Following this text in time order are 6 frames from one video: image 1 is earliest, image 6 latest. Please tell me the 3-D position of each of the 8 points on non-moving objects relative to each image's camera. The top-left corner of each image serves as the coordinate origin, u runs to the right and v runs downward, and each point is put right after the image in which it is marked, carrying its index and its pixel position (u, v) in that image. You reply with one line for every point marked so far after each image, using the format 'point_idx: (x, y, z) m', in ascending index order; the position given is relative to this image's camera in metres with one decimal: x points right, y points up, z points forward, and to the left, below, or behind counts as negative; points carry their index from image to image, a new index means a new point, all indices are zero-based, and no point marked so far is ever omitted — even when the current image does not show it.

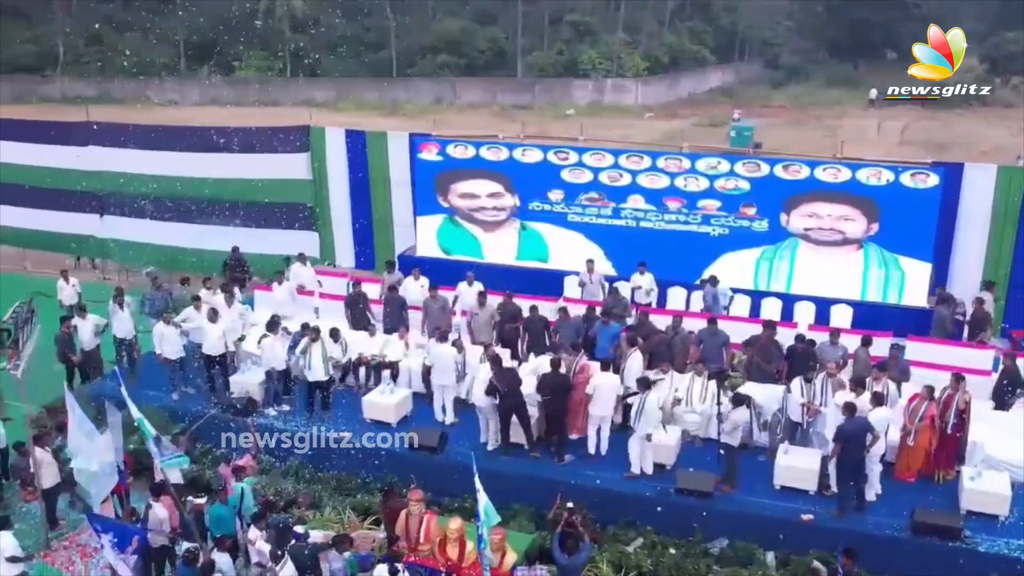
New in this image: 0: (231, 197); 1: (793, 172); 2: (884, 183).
0: (-4.8, +1.5, +16.8) m
1: (+3.7, +1.5, +12.8) m
2: (+4.7, +1.3, +12.5) m
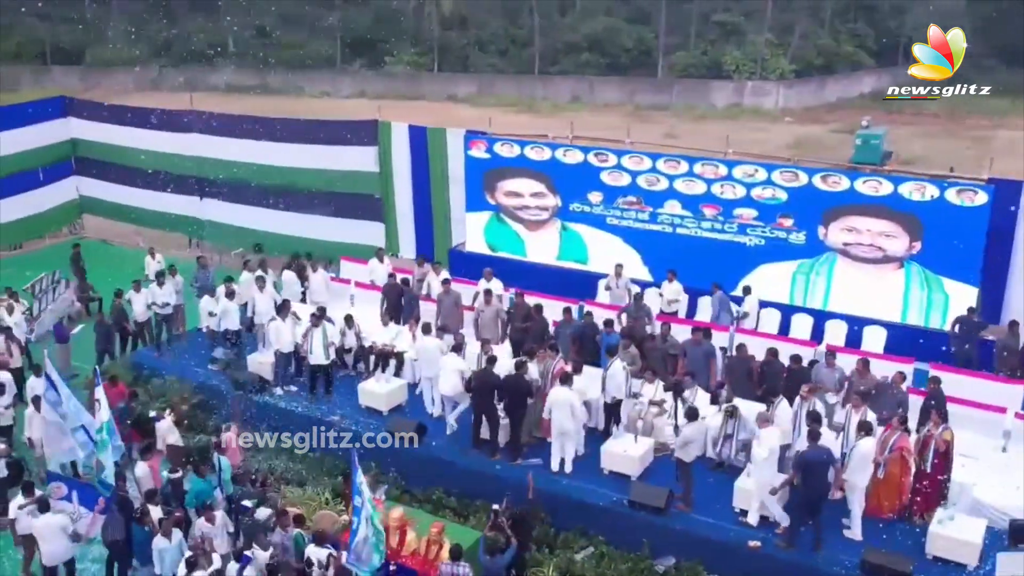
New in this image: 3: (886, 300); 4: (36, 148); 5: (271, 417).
0: (-3.6, +1.8, +17.6) m
1: (+4.0, +1.3, +12.2) m
2: (+4.9, +1.1, +11.7) m
3: (+4.7, -0.2, +12.3) m
4: (-9.6, +2.8, +19.8) m
5: (-2.8, -1.5, +11.5) m
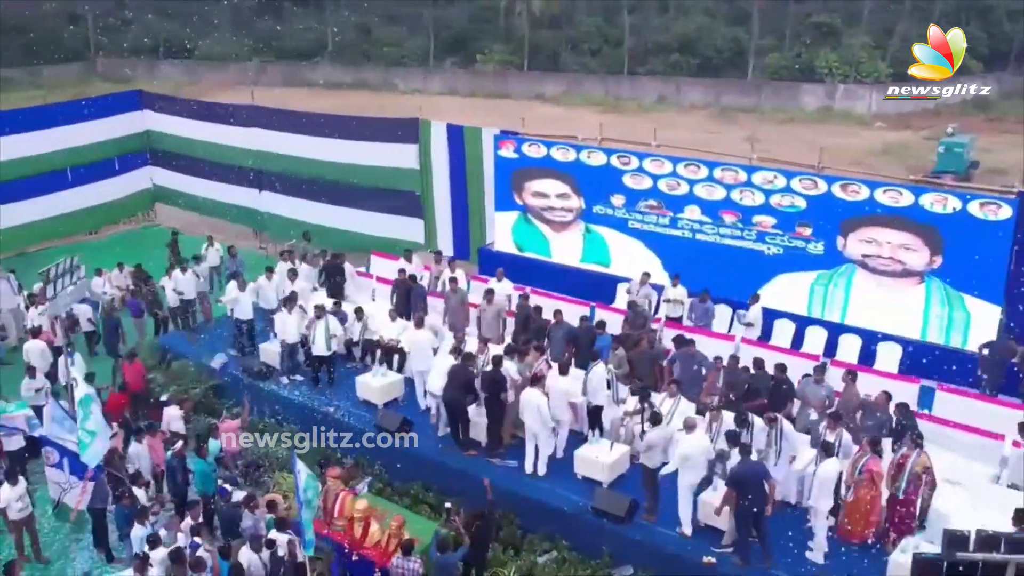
0: (-2.8, +1.9, +18.0) m
1: (+4.0, +1.1, +11.7) m
2: (+4.9, +0.9, +11.1) m
3: (+4.7, -0.3, +11.8) m
4: (-8.5, +3.1, +20.9) m
5: (-2.8, -1.4, +11.9) m
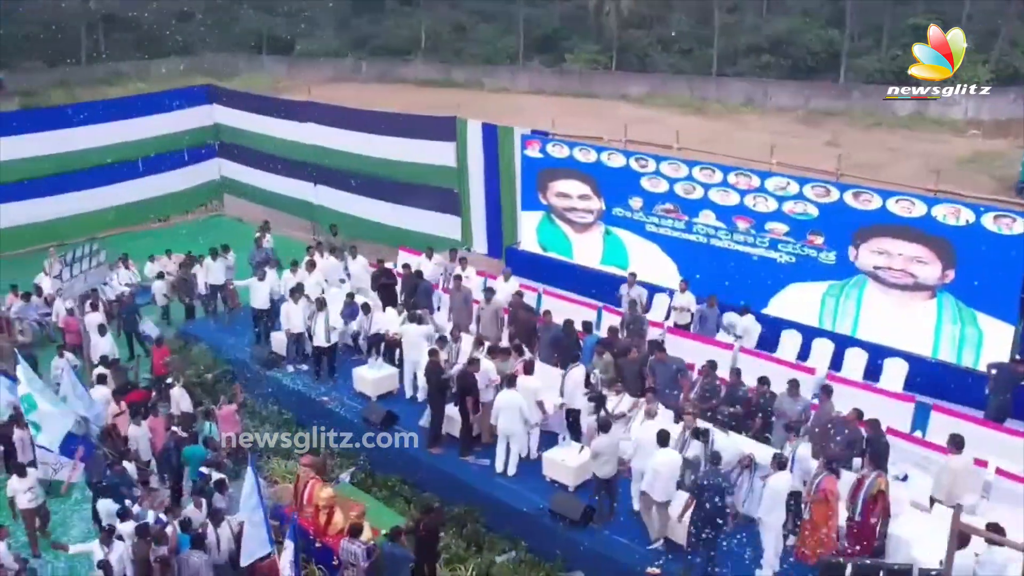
0: (-2.1, +2.0, +18.3) m
1: (+4.0, +1.0, +11.3) m
2: (+4.8, +0.7, +10.6) m
3: (+4.6, -0.5, +11.3) m
4: (-7.3, +3.5, +21.8) m
5: (-2.9, -1.3, +12.2) m
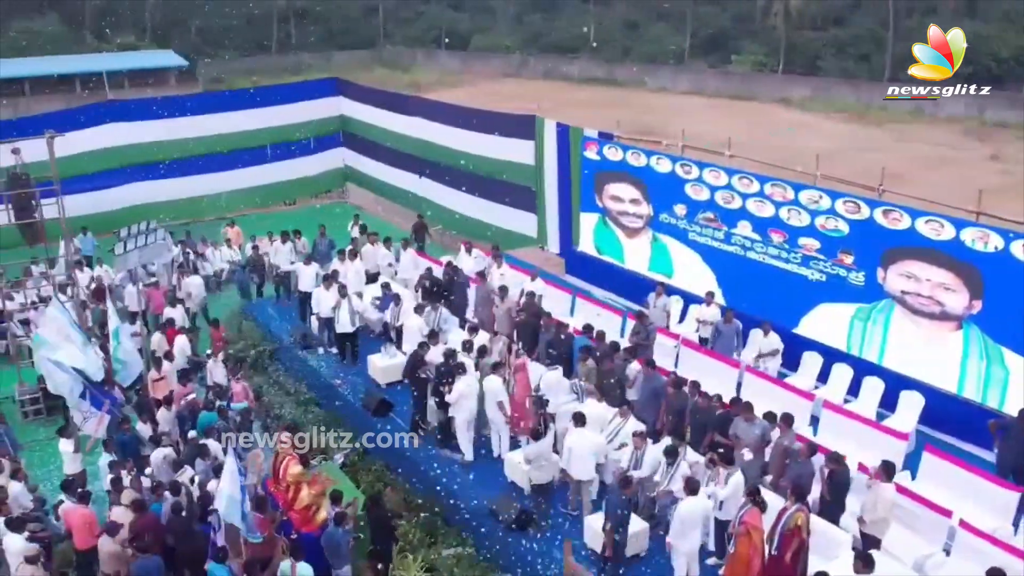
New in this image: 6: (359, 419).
0: (-0.4, +2.1, +18.6) m
1: (+4.1, +0.7, +10.5) m
2: (+4.7, +0.4, +9.7) m
3: (+4.5, -0.8, +10.4) m
4: (-4.8, +3.9, +23.0) m
5: (-2.7, -1.1, +12.8) m
6: (-1.8, -1.5, +11.4) m
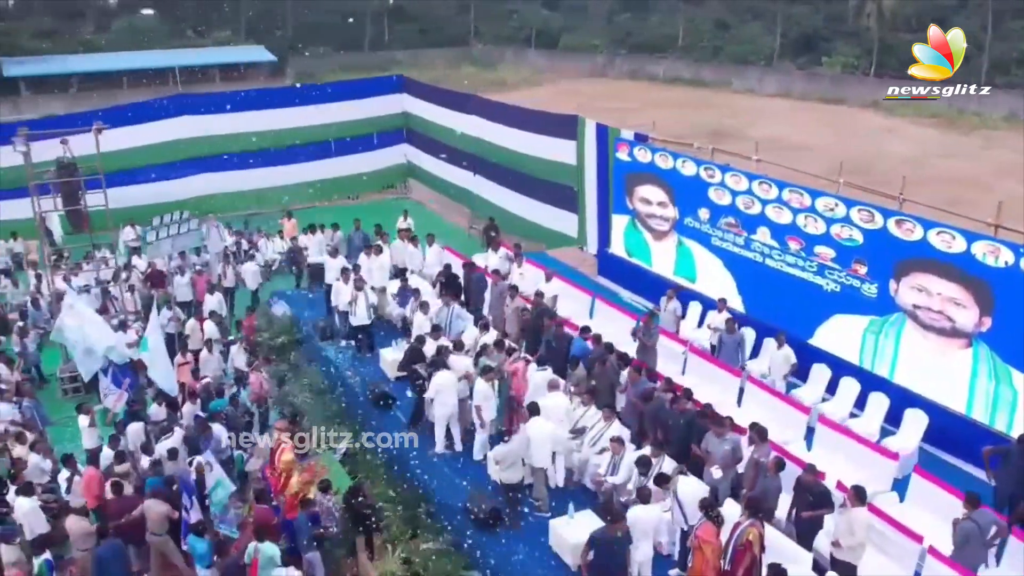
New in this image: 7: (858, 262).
0: (+0.4, +2.2, +18.6) m
1: (+4.0, +0.6, +10.1) m
2: (+4.6, +0.2, +9.2) m
3: (+4.4, -1.0, +9.9) m
4: (-3.4, +4.1, +23.5) m
5: (-2.5, -1.0, +13.1) m
6: (-1.7, -1.4, +11.6) m
7: (+3.8, +0.3, +10.8) m
